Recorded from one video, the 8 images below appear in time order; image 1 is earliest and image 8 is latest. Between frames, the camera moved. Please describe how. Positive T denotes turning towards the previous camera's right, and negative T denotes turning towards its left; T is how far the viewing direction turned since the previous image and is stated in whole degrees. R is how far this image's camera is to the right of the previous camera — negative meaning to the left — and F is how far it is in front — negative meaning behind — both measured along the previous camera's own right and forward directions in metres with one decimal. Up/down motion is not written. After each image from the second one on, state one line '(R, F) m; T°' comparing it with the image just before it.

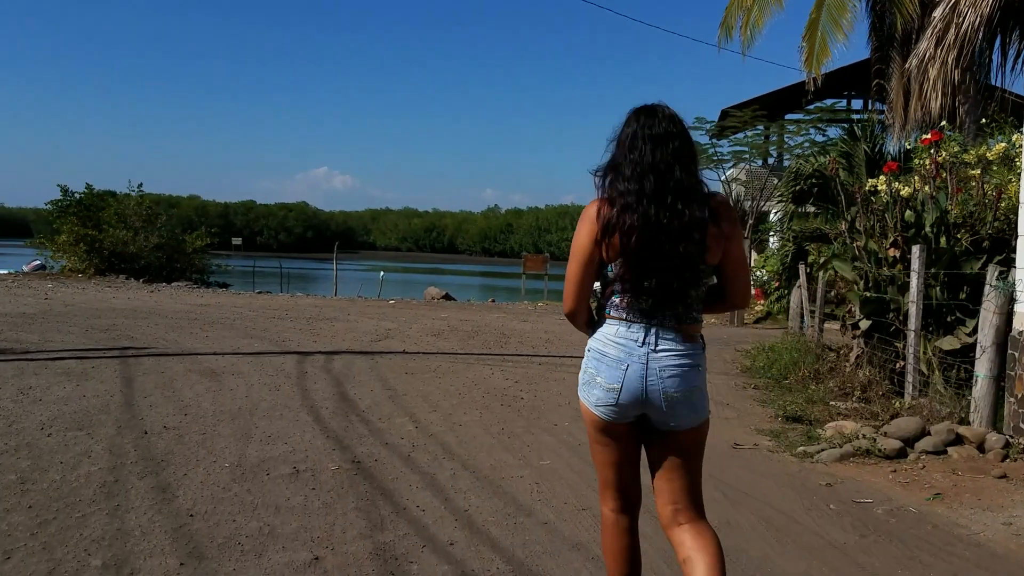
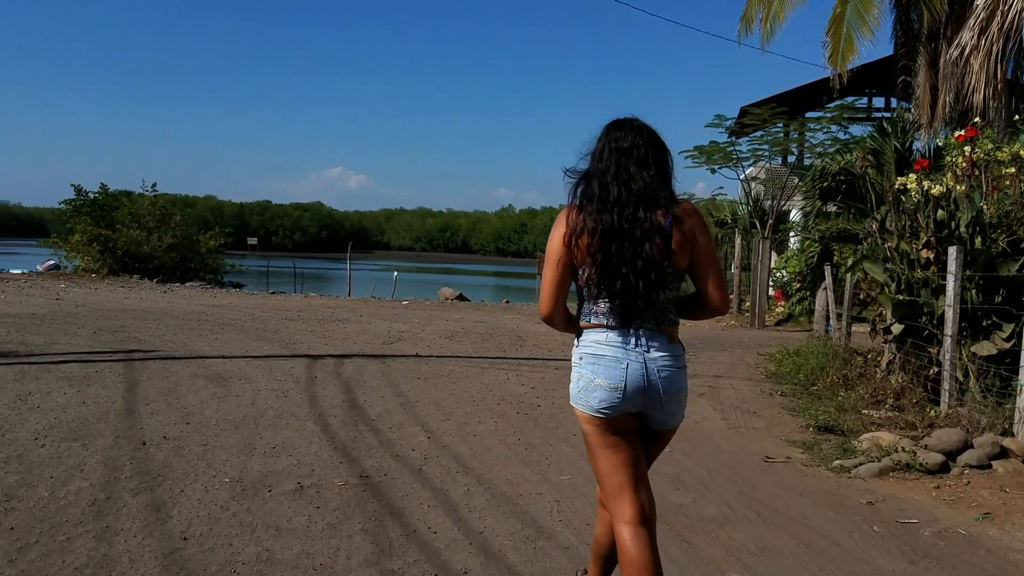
(0.0, +0.3) m; -1°
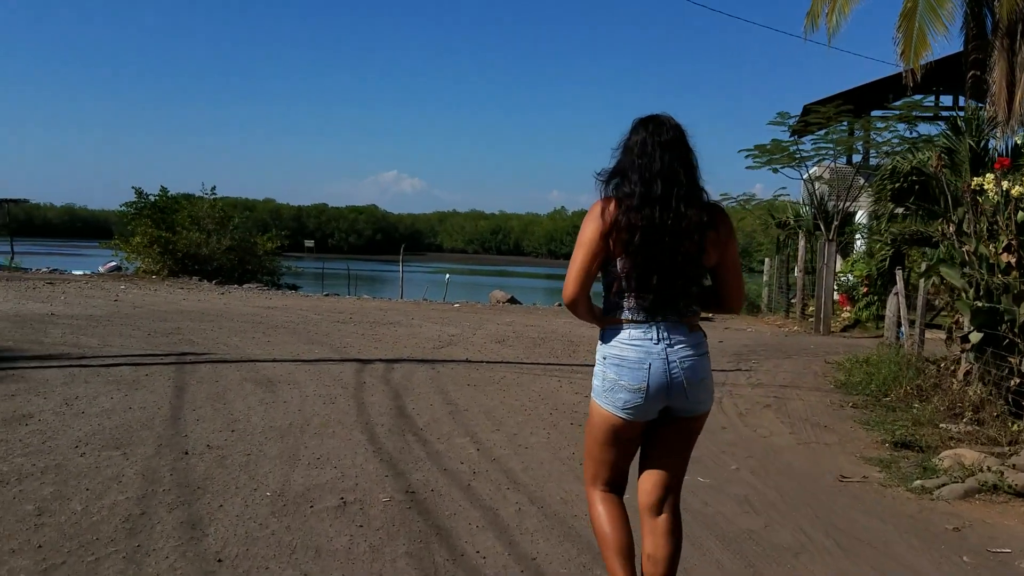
(0.0, +0.2) m; -3°
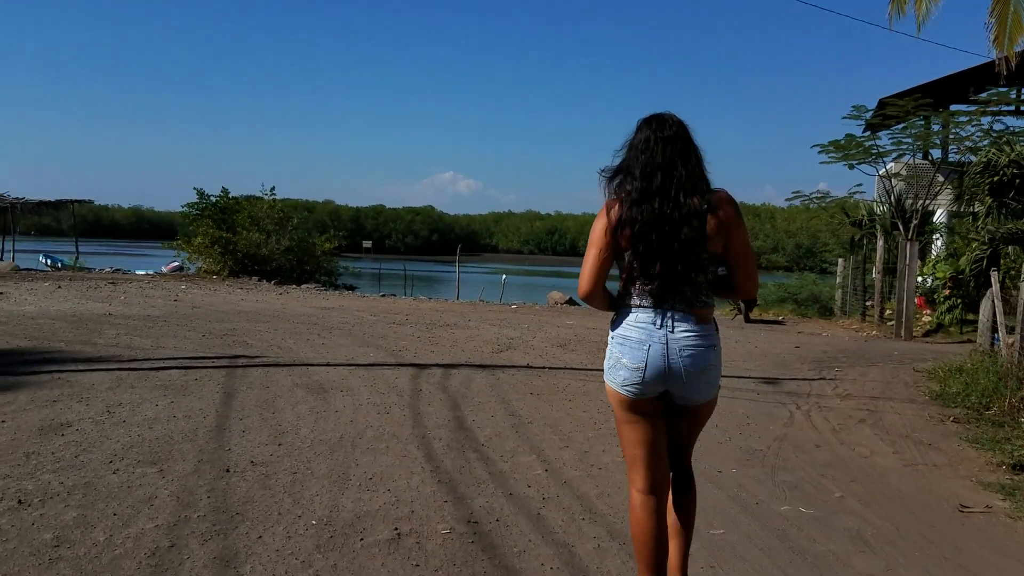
(-0.1, +0.5) m; -4°
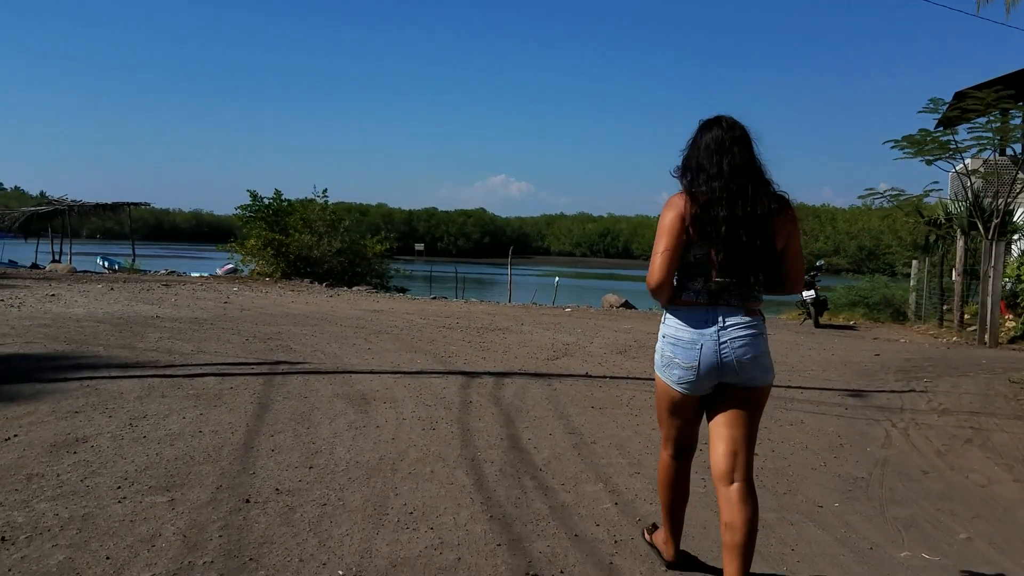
(-0.1, +0.6) m; -3°
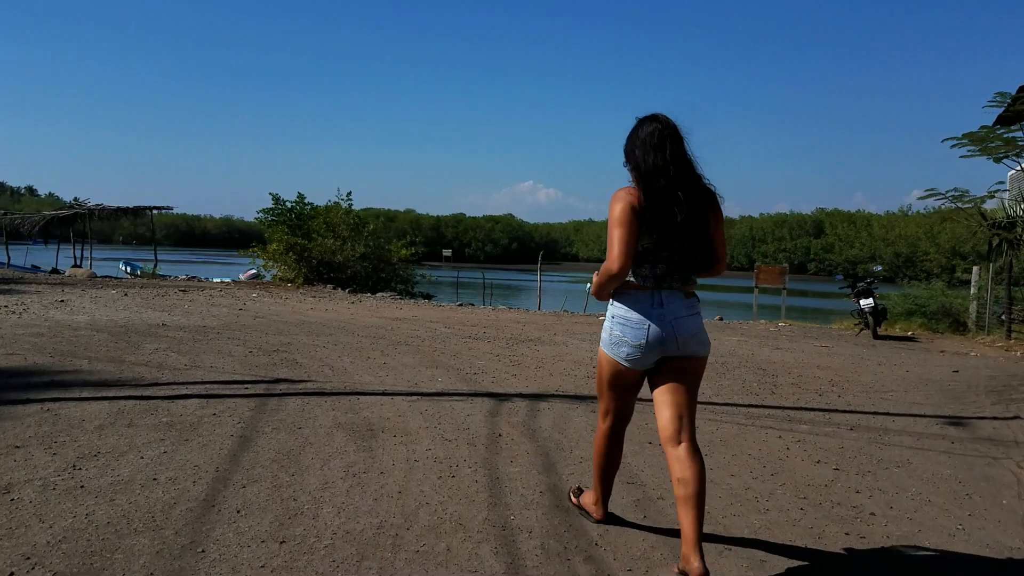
(-0.1, +1.0) m; -2°
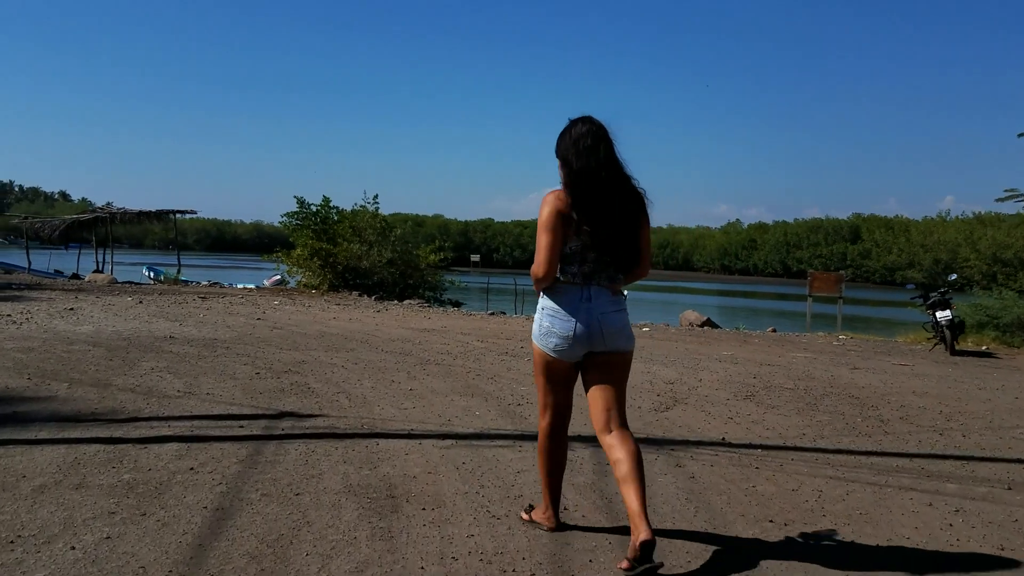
(-0.2, +1.2) m; -2°
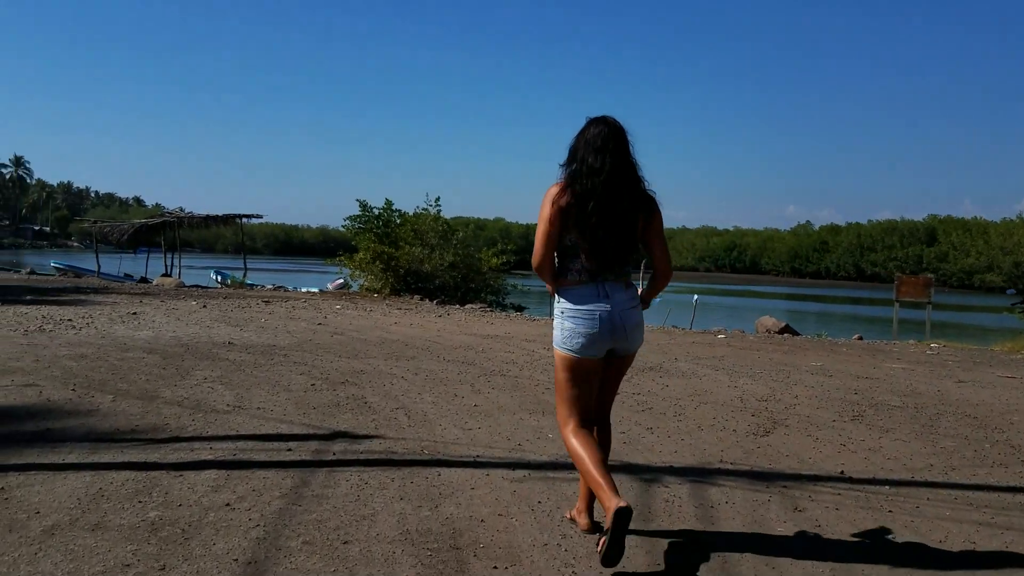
(-0.1, +0.6) m; -4°
